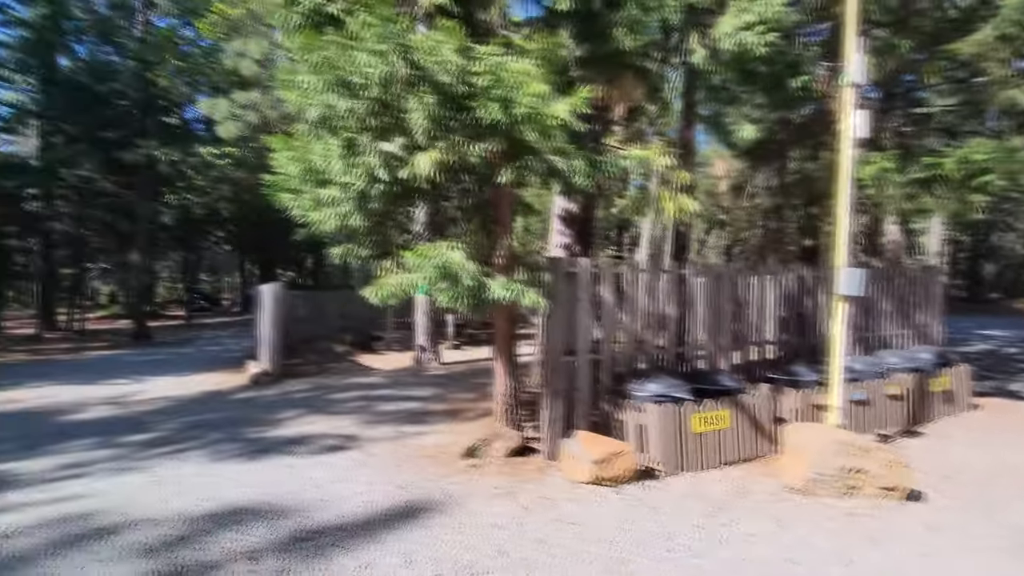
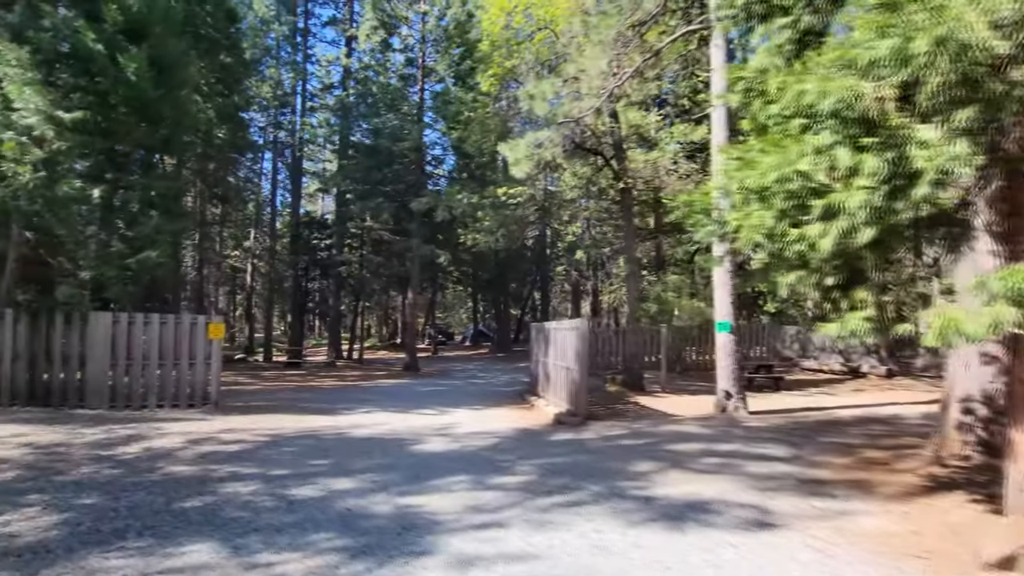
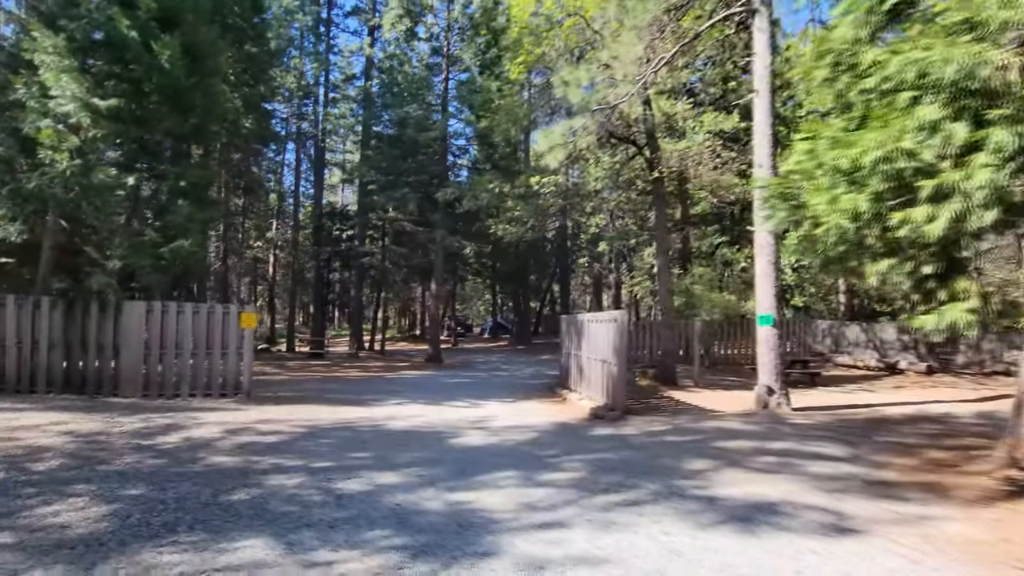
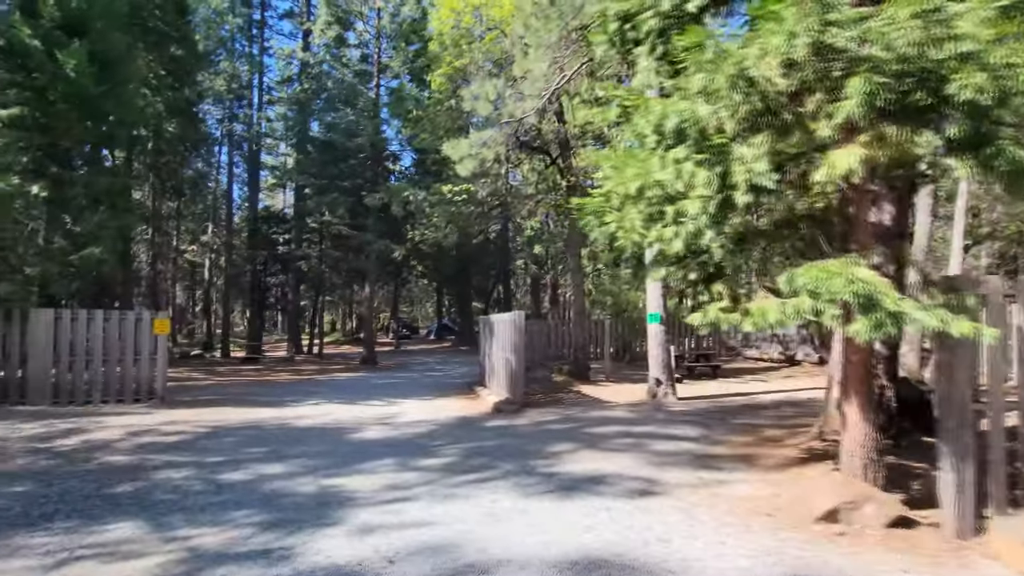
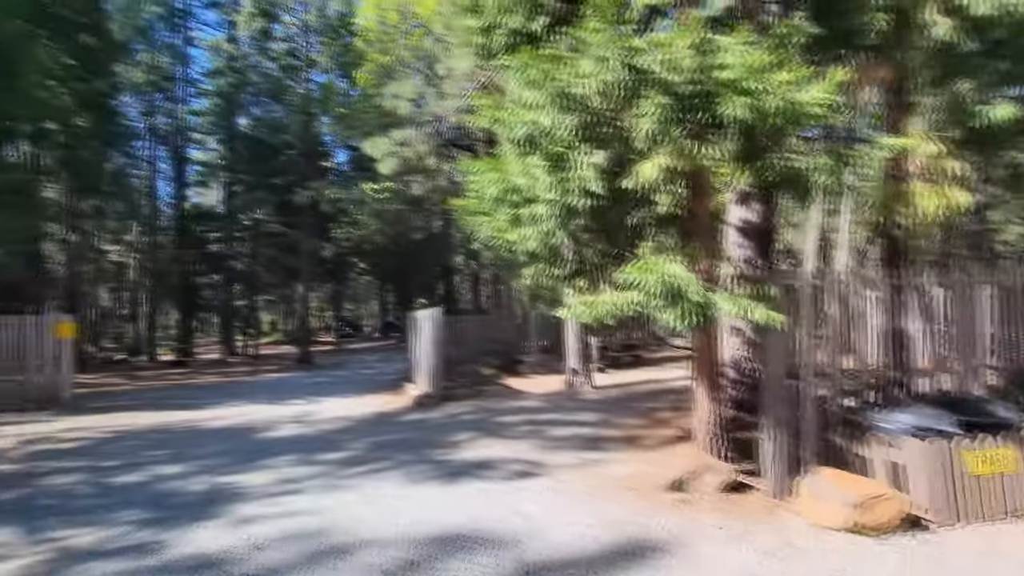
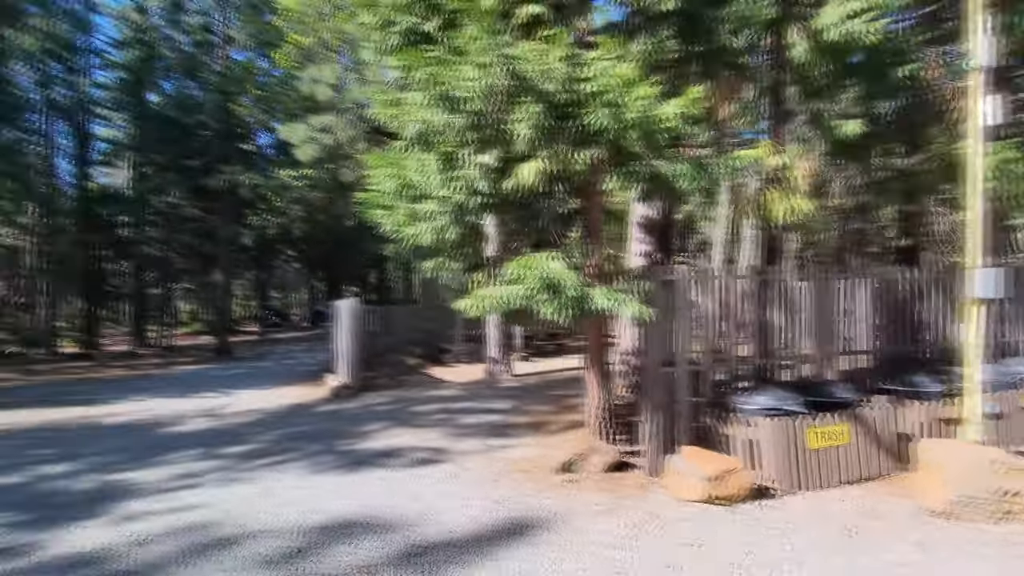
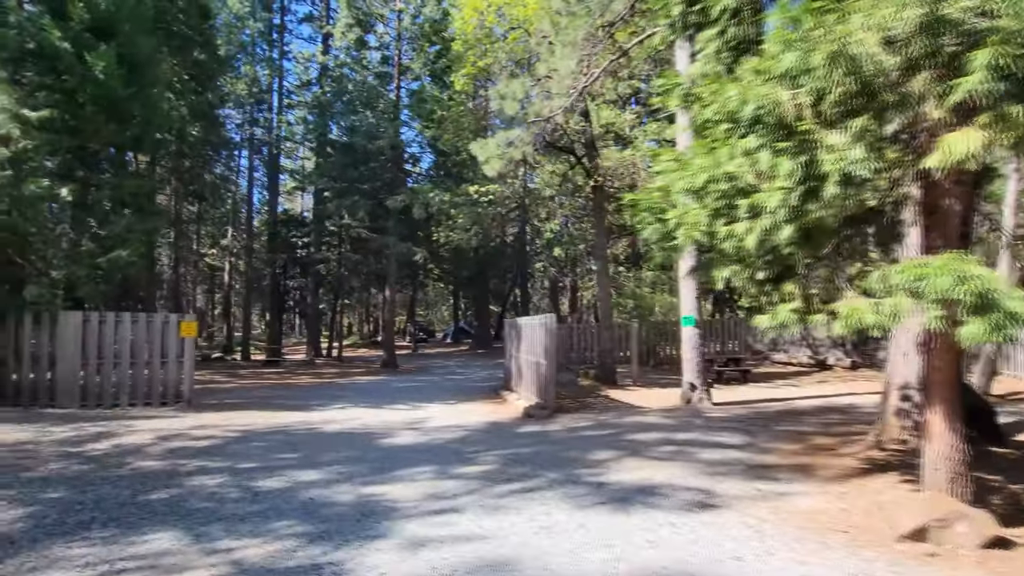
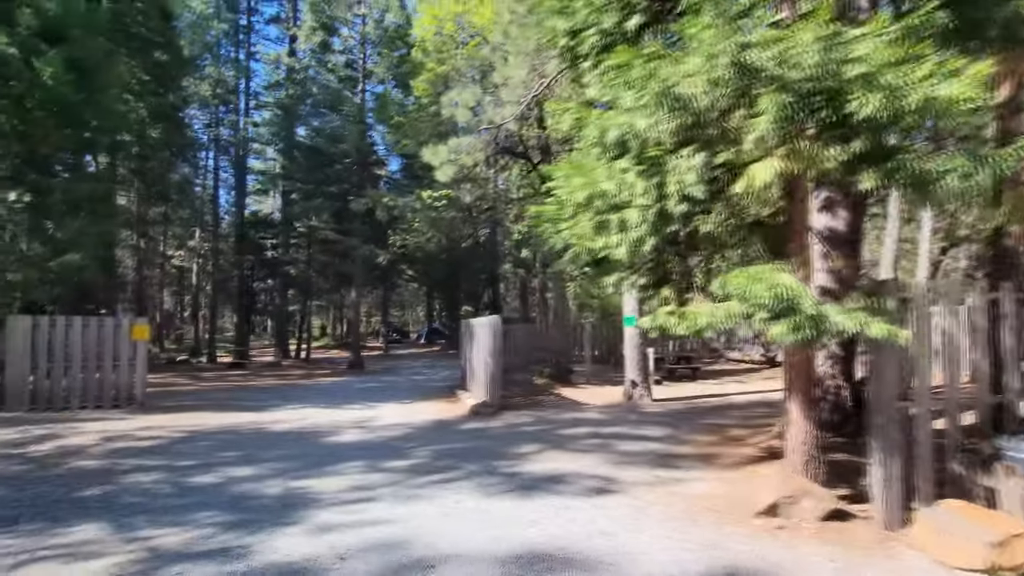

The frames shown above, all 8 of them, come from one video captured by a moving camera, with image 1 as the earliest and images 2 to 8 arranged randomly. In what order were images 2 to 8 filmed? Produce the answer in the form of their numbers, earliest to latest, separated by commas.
6, 5, 8, 4, 7, 2, 3
